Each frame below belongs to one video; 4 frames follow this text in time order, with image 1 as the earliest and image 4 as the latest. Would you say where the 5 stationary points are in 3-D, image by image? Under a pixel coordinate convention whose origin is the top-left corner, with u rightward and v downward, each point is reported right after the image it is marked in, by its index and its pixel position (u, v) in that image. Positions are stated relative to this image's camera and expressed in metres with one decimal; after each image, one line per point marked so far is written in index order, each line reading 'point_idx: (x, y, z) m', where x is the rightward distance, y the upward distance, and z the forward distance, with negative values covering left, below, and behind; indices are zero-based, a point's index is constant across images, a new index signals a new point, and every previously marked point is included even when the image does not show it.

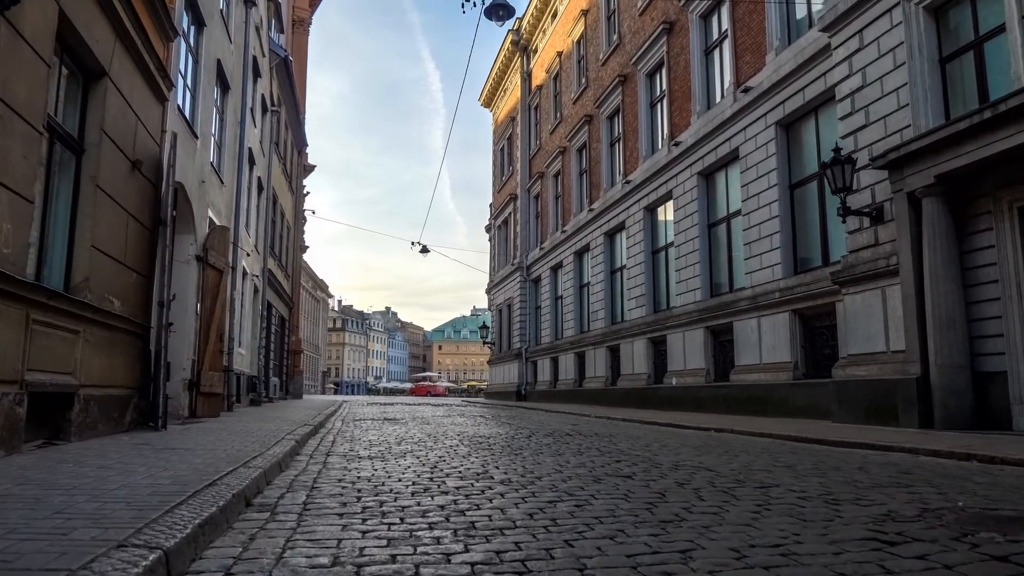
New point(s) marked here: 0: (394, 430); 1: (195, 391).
0: (-1.7, -2.0, +10.6) m
1: (-4.7, -1.5, +11.2) m
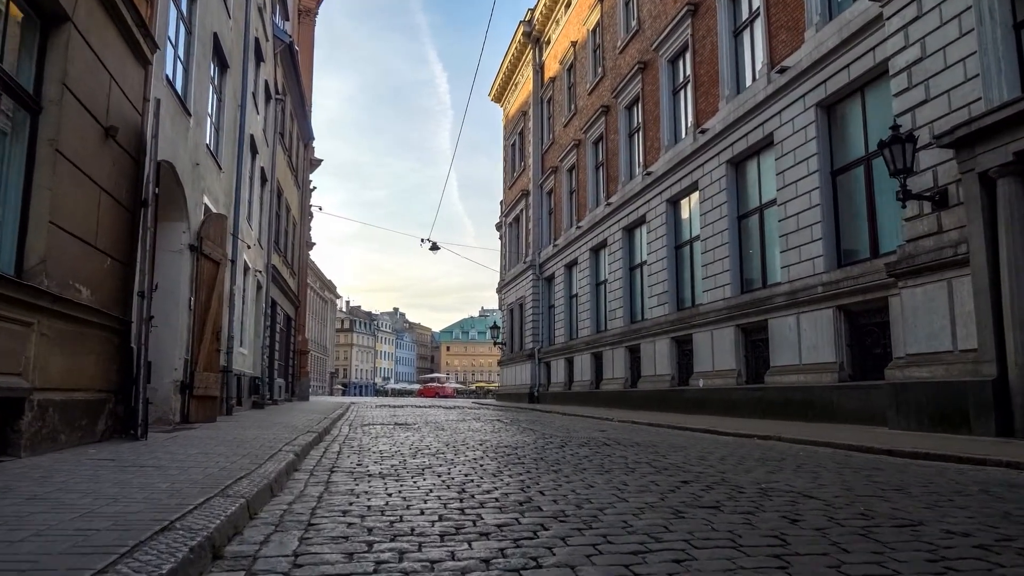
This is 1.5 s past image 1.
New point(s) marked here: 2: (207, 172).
0: (-1.3, -1.9, +9.5) m
1: (-4.4, -1.4, +10.2) m
2: (-4.6, +1.7, +11.3) m
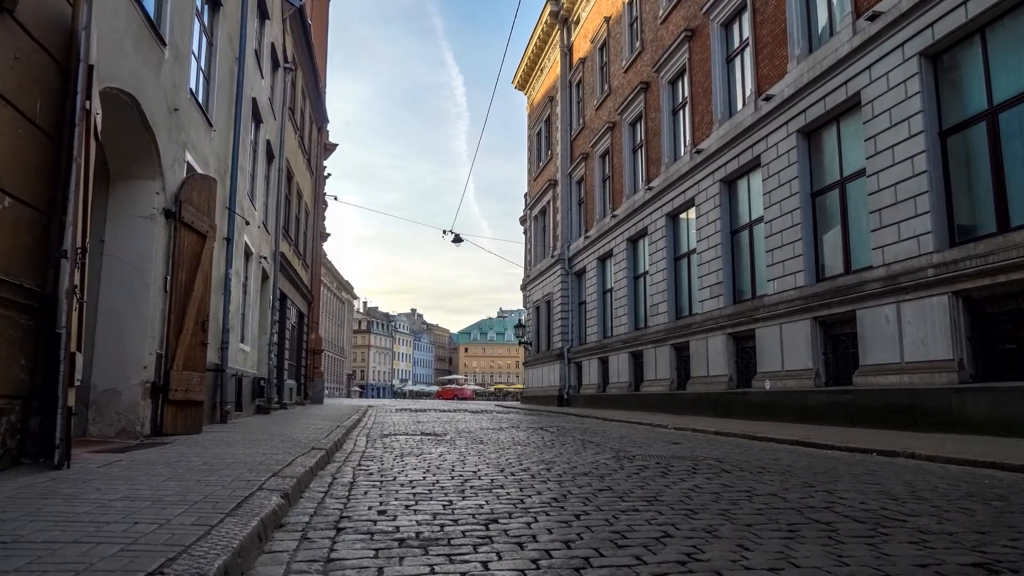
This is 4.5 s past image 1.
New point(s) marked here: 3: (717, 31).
0: (-0.7, -1.6, +7.3) m
1: (-3.7, -1.2, +8.0) m
2: (-3.9, +2.0, +9.2) m
3: (+5.4, +6.7, +19.8) m
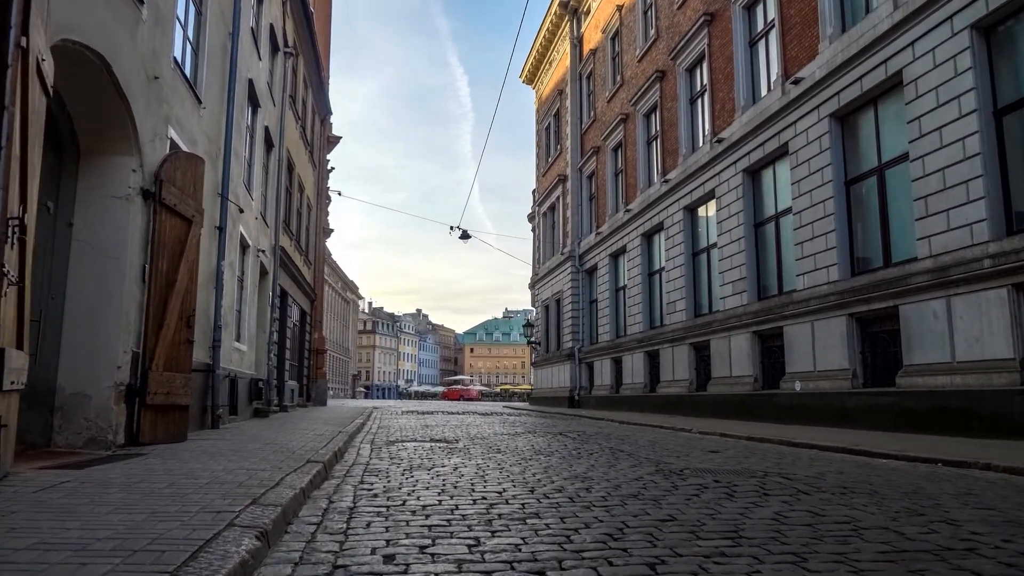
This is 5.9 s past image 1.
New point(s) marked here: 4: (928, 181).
0: (-0.5, -1.5, +6.3) m
1: (-3.5, -1.1, +7.1) m
2: (-3.7, +2.1, +8.3) m
3: (+5.7, +6.8, +18.8) m
4: (+6.6, +1.7, +12.0) m
